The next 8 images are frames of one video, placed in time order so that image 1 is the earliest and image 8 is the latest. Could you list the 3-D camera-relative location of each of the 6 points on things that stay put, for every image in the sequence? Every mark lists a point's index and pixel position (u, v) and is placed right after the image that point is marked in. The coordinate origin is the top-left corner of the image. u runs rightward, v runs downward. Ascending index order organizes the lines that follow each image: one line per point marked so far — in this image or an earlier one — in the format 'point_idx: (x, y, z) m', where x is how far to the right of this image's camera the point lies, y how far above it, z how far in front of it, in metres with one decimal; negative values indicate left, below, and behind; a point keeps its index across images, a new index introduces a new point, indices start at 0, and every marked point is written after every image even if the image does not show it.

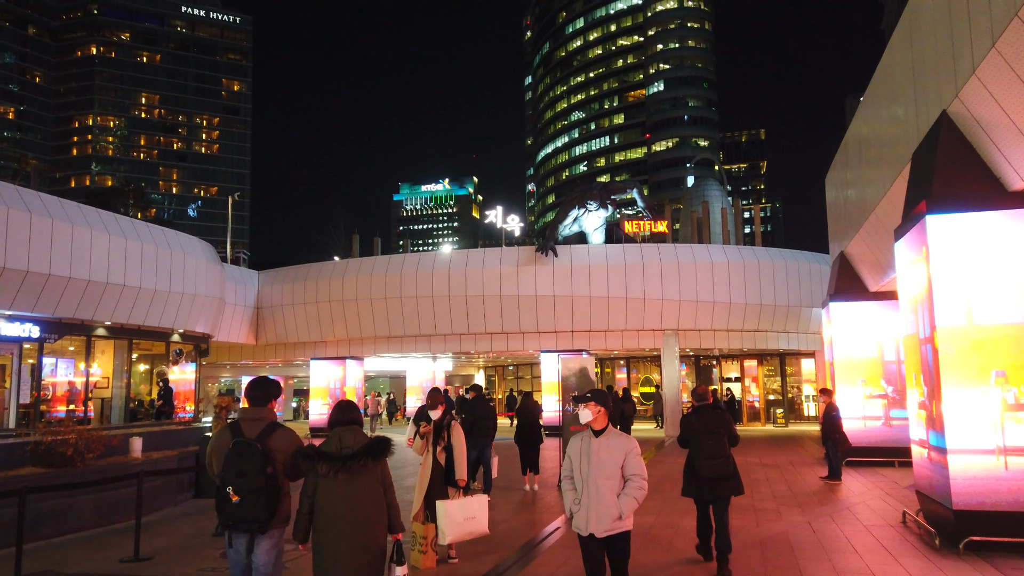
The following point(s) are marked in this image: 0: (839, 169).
0: (+8.2, +2.9, +18.7) m
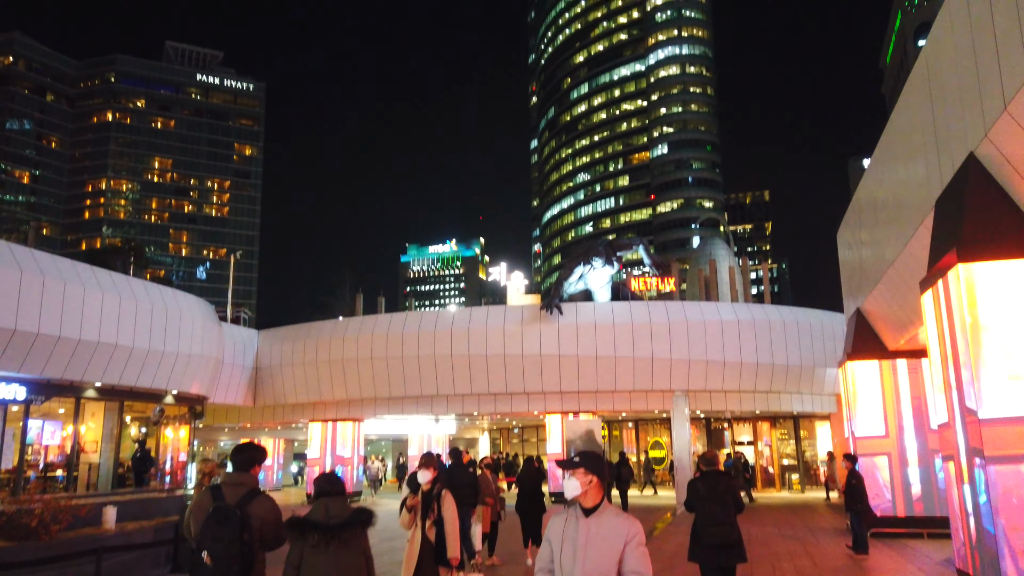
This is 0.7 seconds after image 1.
0: (+8.3, +1.4, +18.2) m
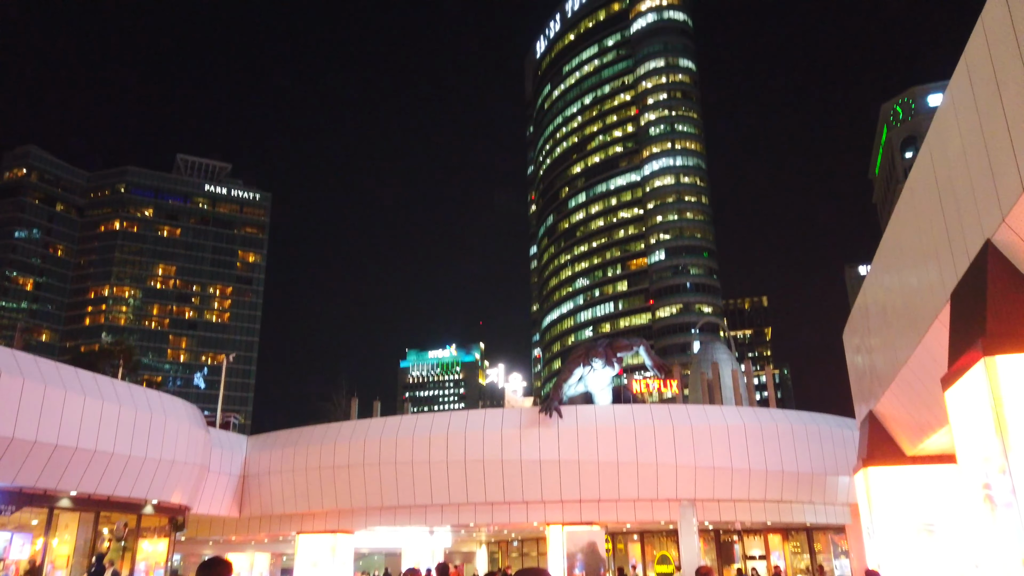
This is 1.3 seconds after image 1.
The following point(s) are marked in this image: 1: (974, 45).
0: (+8.2, -0.9, +17.8) m
1: (+5.2, +2.7, +8.3) m
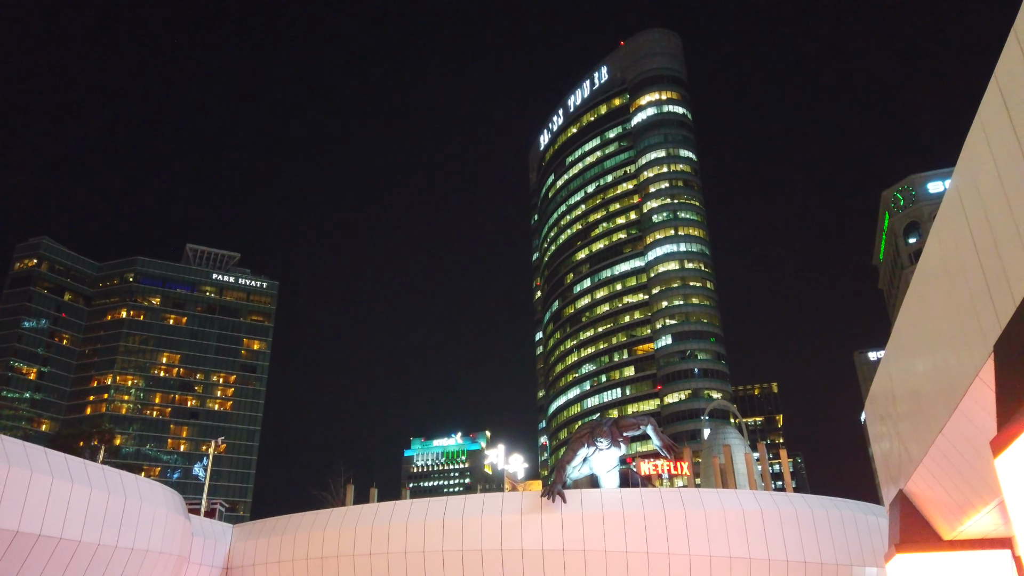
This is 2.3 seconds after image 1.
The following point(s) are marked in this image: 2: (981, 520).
0: (+8.1, -2.5, +16.6) m
1: (+5.0, +2.3, +7.7) m
2: (+8.3, -4.1, +13.3) m
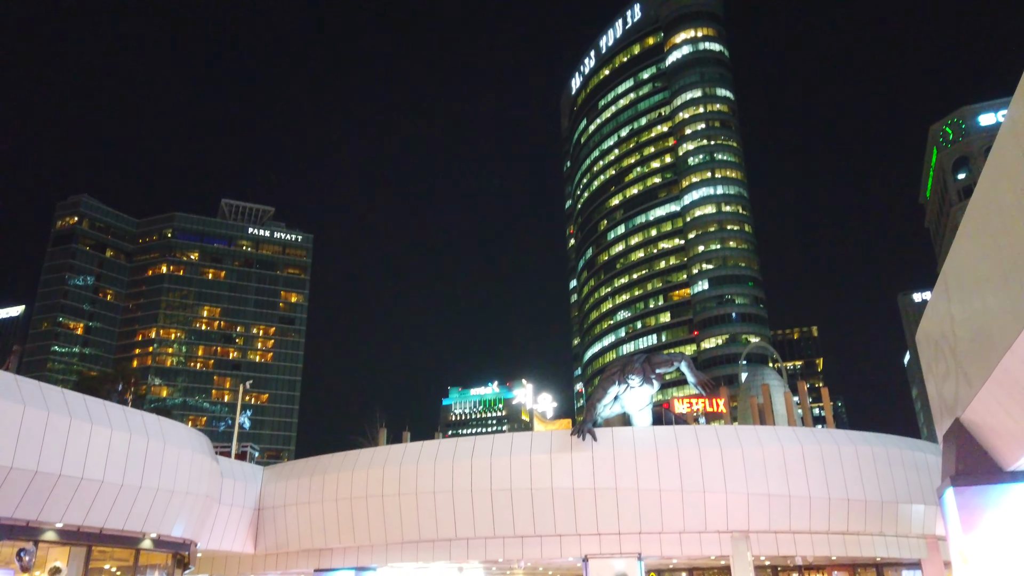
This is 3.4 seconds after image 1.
0: (+8.6, -0.7, +15.3) m
1: (+5.0, +3.3, +6.2) m
2: (+8.7, -2.6, +12.1) m
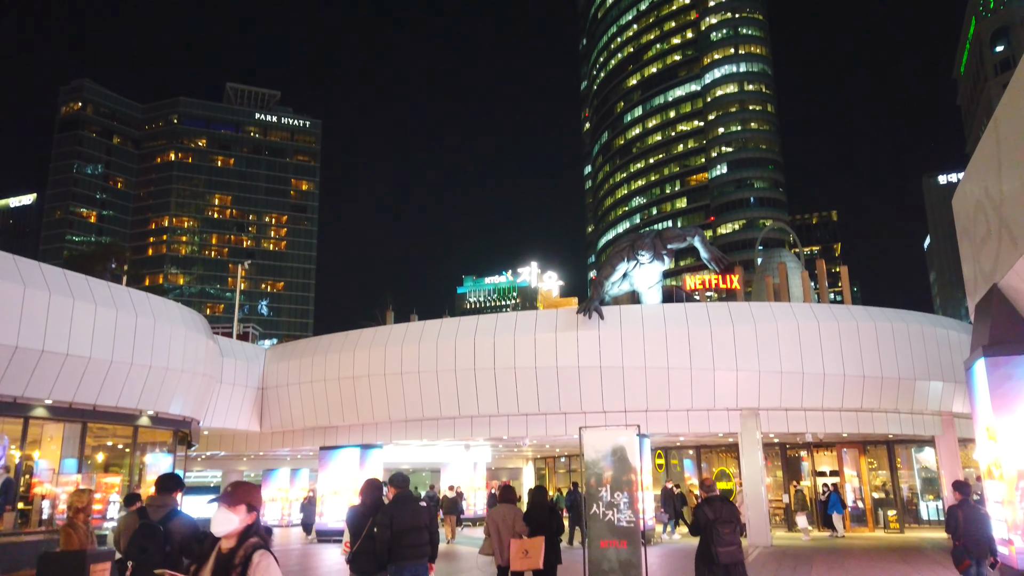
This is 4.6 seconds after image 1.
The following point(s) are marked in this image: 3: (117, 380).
0: (+8.6, +1.9, +13.9) m
1: (+4.7, +4.6, +4.3) m
2: (+8.6, -0.4, +11.0) m
3: (-10.4, -2.5, +19.9) m
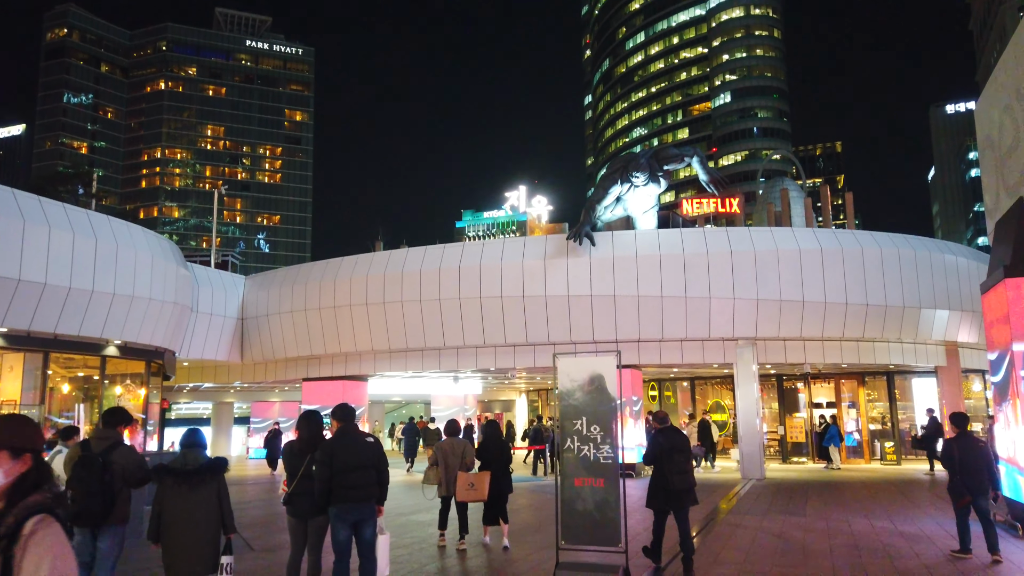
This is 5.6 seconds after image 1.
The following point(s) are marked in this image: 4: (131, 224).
0: (+8.2, +3.3, +12.5) m
1: (+4.3, +5.1, +2.8) m
2: (+8.2, +0.7, +9.8) m
3: (-10.7, -0.6, +18.9) m
4: (-10.1, +1.7, +20.3) m
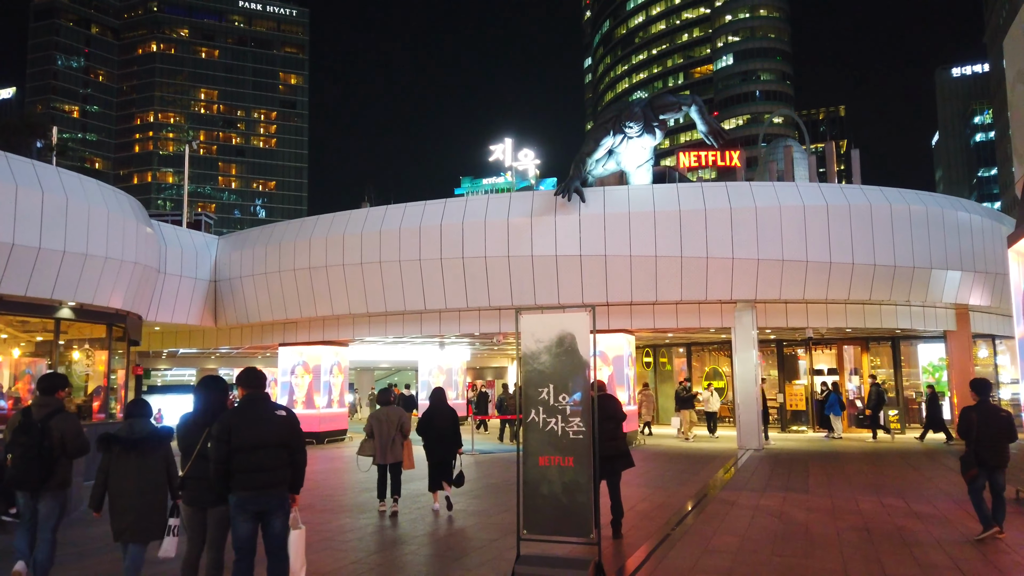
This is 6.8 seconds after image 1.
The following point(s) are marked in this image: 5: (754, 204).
0: (+7.8, +4.0, +11.1) m
1: (+3.9, +5.4, +1.3) m
2: (+7.8, +1.3, +8.5) m
3: (-11.1, +0.4, +17.7) m
4: (-10.5, +2.7, +18.9) m
5: (+6.4, +2.2, +19.8) m
